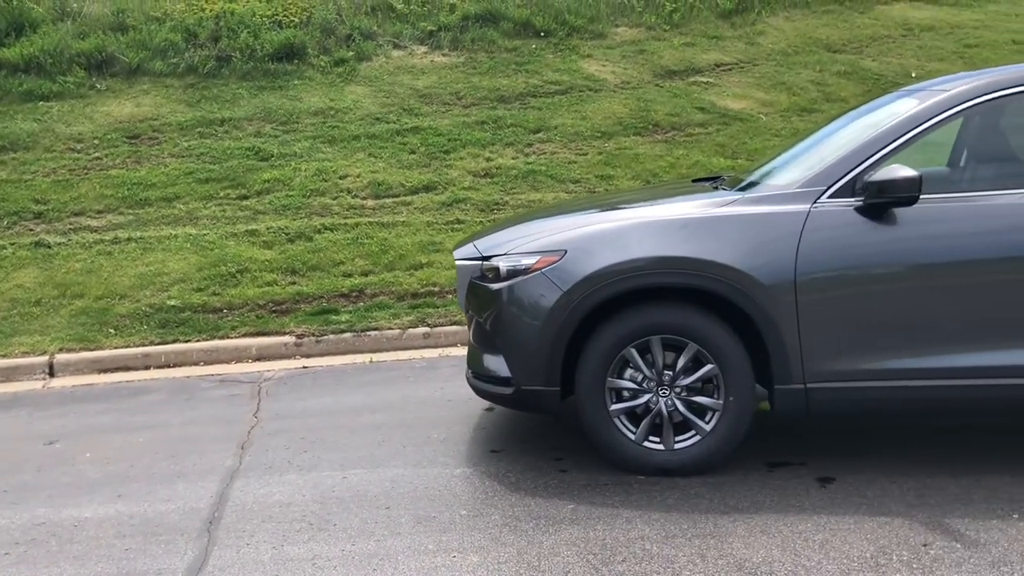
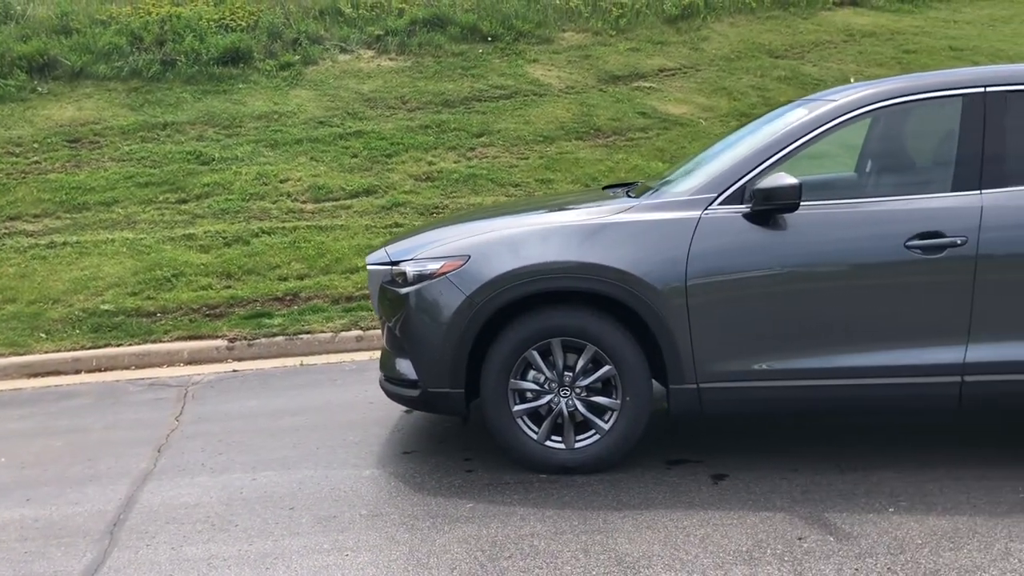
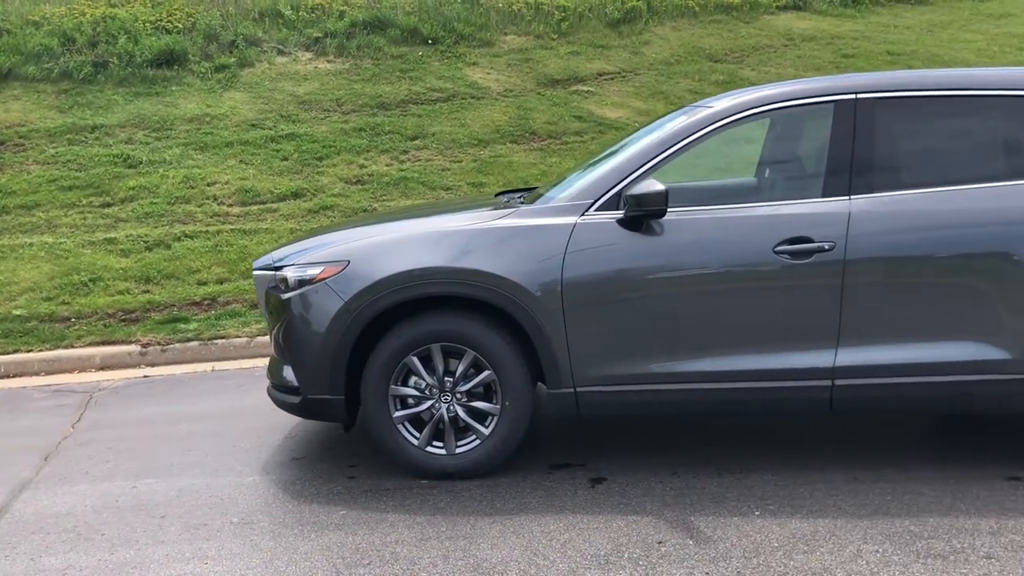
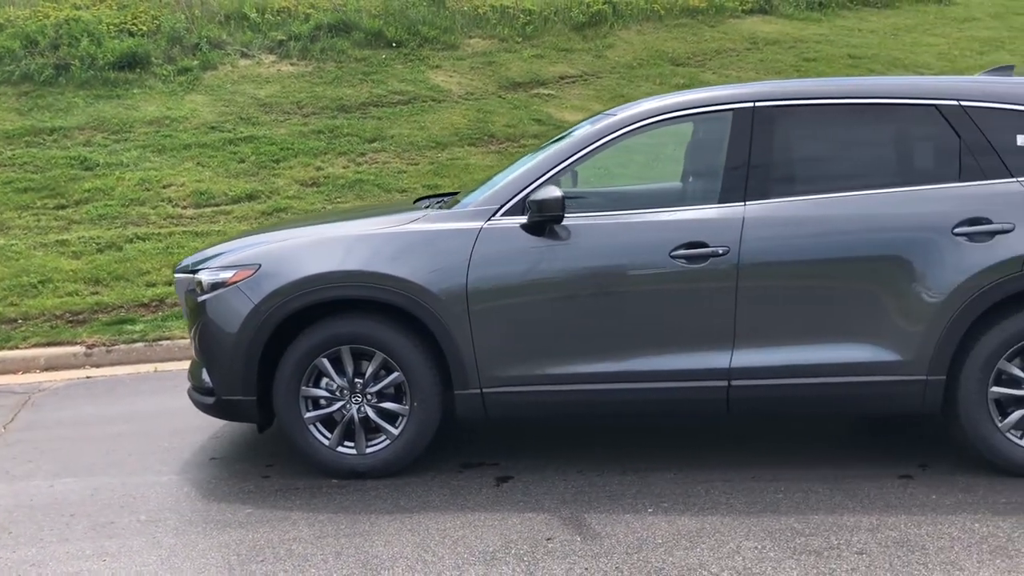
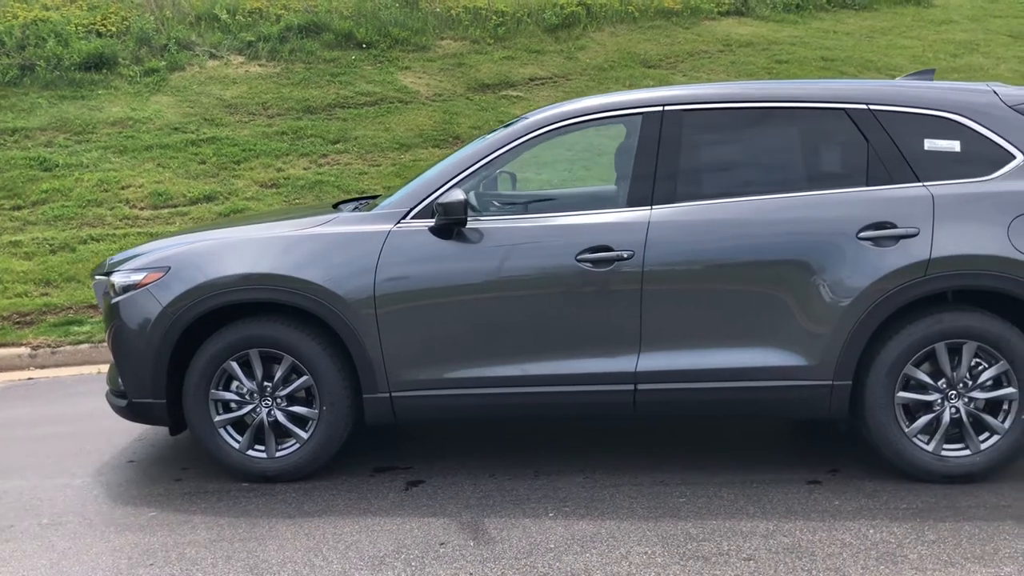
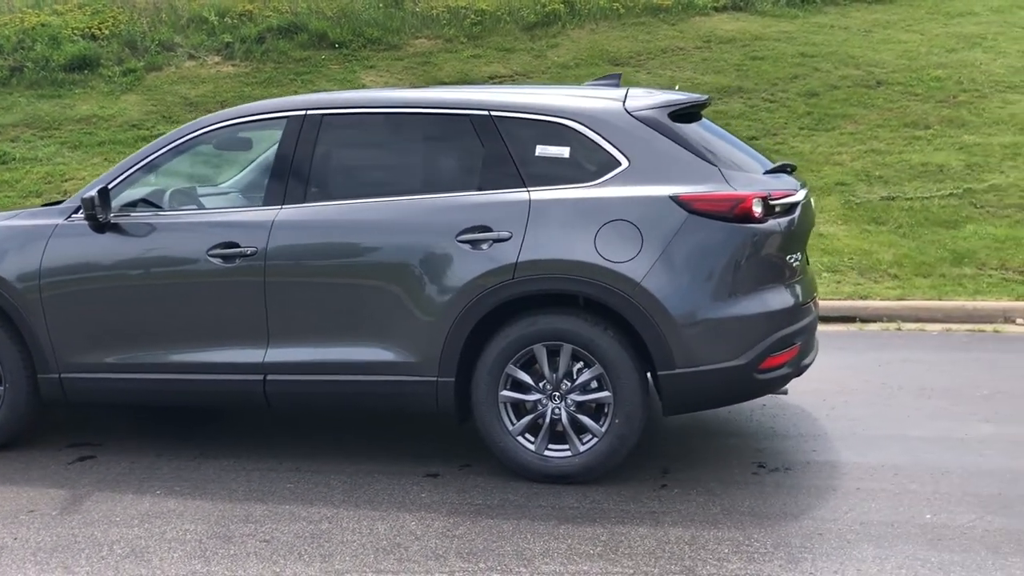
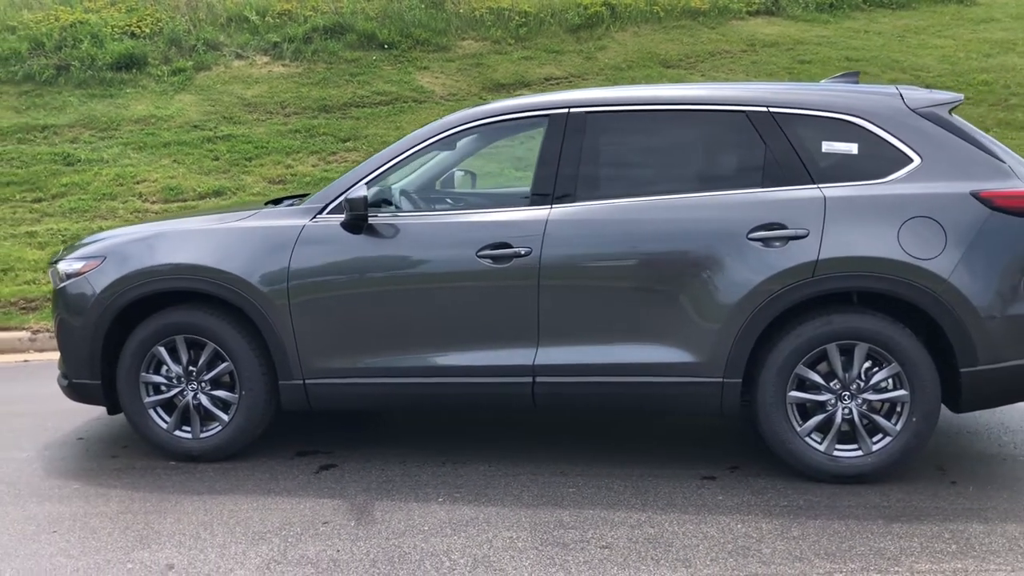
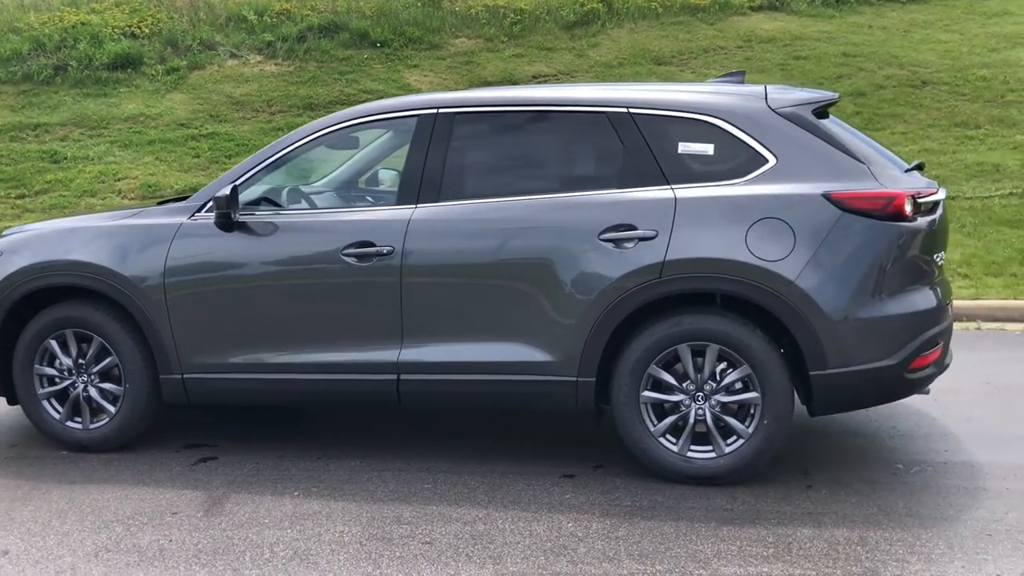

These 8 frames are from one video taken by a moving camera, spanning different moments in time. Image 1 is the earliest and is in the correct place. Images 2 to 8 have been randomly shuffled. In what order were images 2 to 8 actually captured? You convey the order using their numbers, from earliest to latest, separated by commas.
2, 3, 4, 5, 7, 8, 6
